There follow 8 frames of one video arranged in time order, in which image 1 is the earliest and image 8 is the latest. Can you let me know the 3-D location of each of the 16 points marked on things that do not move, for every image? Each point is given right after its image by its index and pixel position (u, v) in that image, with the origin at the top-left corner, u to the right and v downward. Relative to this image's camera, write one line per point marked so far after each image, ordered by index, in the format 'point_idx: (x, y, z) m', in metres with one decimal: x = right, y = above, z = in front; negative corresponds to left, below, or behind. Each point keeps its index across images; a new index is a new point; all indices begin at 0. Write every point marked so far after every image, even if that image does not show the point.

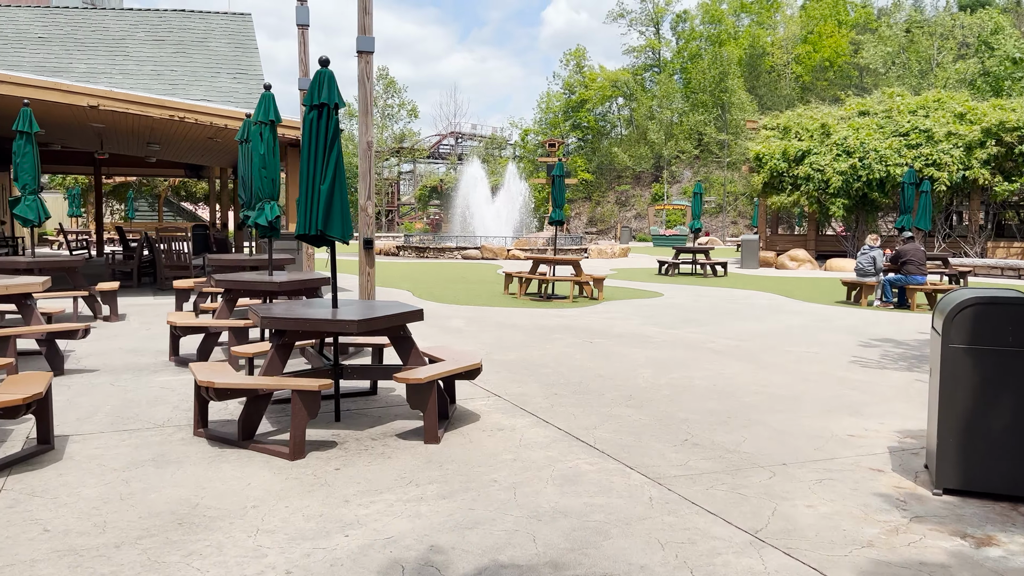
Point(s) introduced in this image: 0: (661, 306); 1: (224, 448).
0: (+2.1, -0.3, +11.8) m
1: (-1.5, -0.8, +4.3) m
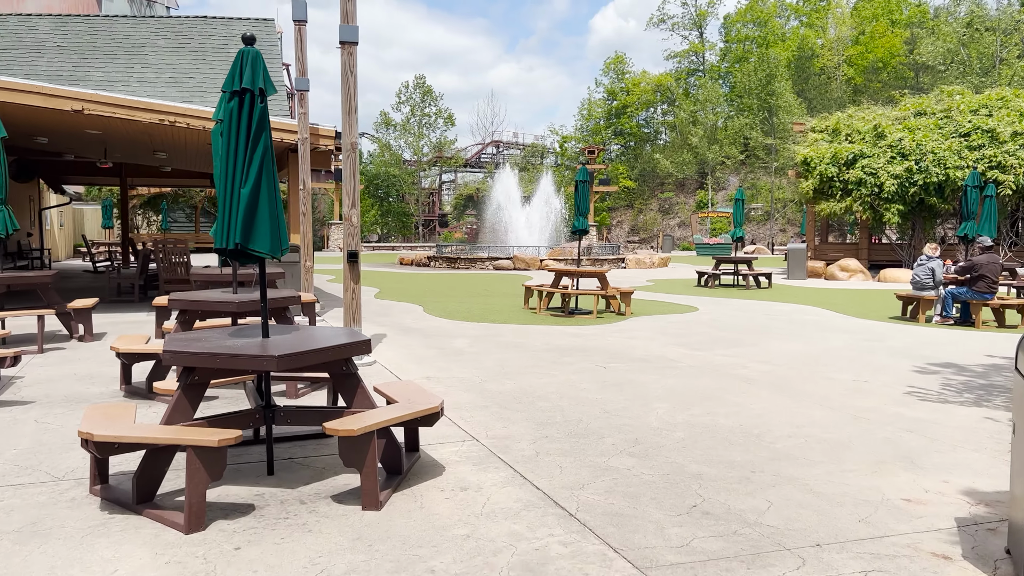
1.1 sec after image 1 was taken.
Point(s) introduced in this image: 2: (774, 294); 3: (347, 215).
0: (+2.4, -0.5, +10.7) m
1: (-1.7, -1.0, +3.5) m
2: (+5.4, -0.1, +17.1) m
3: (-1.4, +0.6, +6.9) m
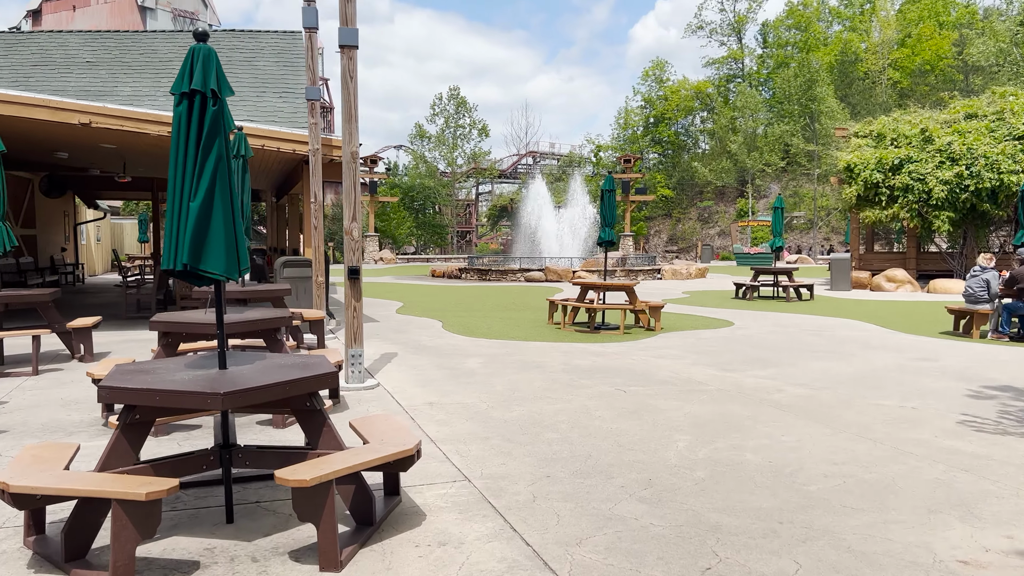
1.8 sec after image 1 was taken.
0: (+2.6, -0.6, +10.1) m
1: (-1.8, -1.1, +3.1) m
2: (+6.0, -0.4, +16.3) m
3: (-1.3, +0.5, +6.5) m
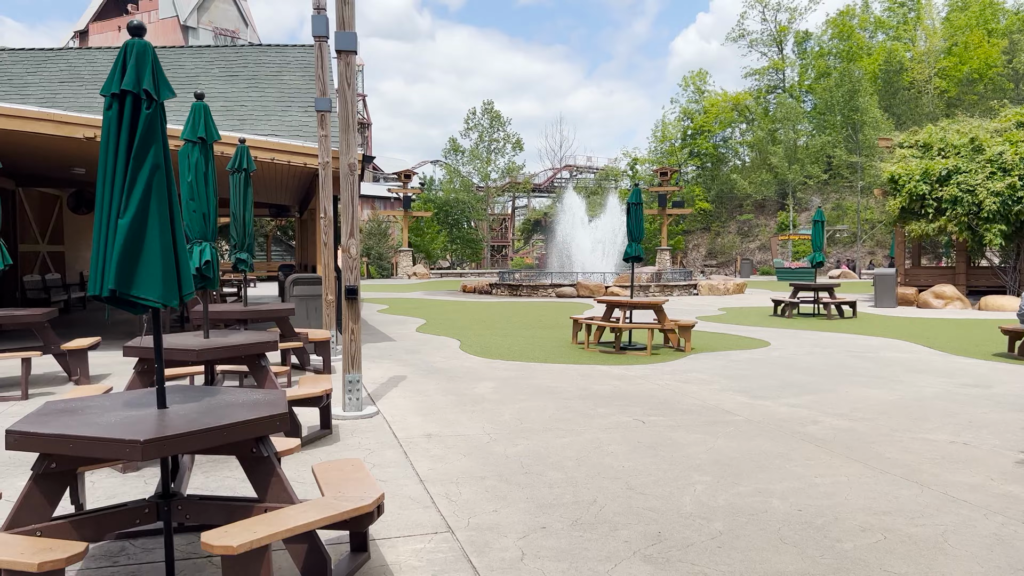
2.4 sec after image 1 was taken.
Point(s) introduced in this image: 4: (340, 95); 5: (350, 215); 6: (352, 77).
0: (+2.9, -0.9, +9.5) m
1: (-1.9, -1.2, +2.7) m
2: (+6.5, -0.7, +15.5) m
3: (-1.2, +0.3, +6.0) m
4: (-1.3, +1.4, +6.0) m
5: (-1.2, +0.5, +6.0) m
6: (-1.2, +1.5, +6.0) m
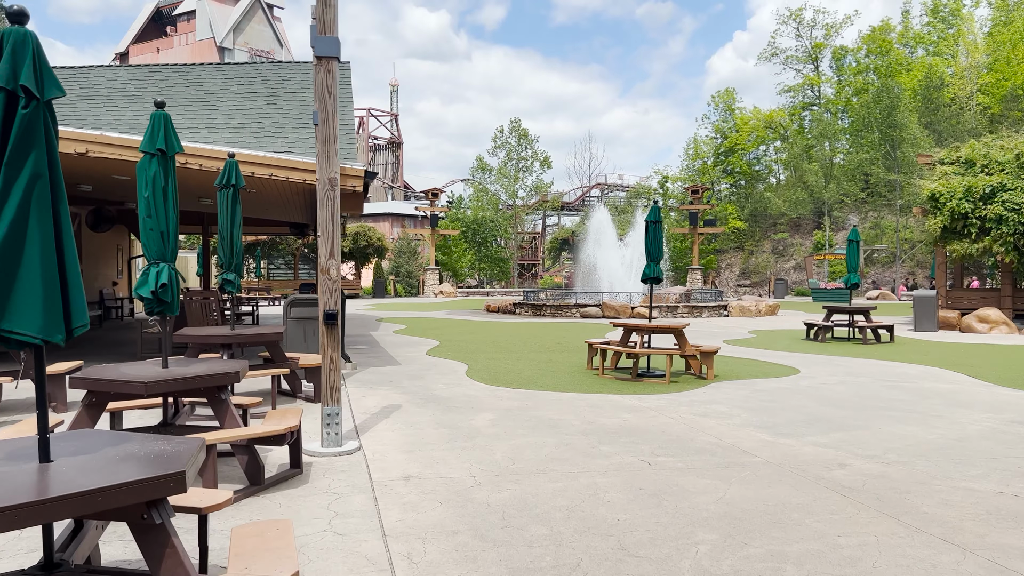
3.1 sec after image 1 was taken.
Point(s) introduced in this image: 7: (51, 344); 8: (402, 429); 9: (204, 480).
0: (+3.0, -1.1, +8.8) m
1: (-2.1, -1.2, +2.2) m
2: (+6.9, -1.1, +14.7) m
3: (-1.3, +0.1, +5.6) m
4: (-1.3, +1.2, +5.6) m
5: (-1.2, +0.4, +5.6) m
6: (-1.2, +1.4, +5.5) m
7: (-1.4, -0.2, +2.5) m
8: (-0.8, -1.1, +6.3) m
9: (-1.6, -1.0, +4.3) m
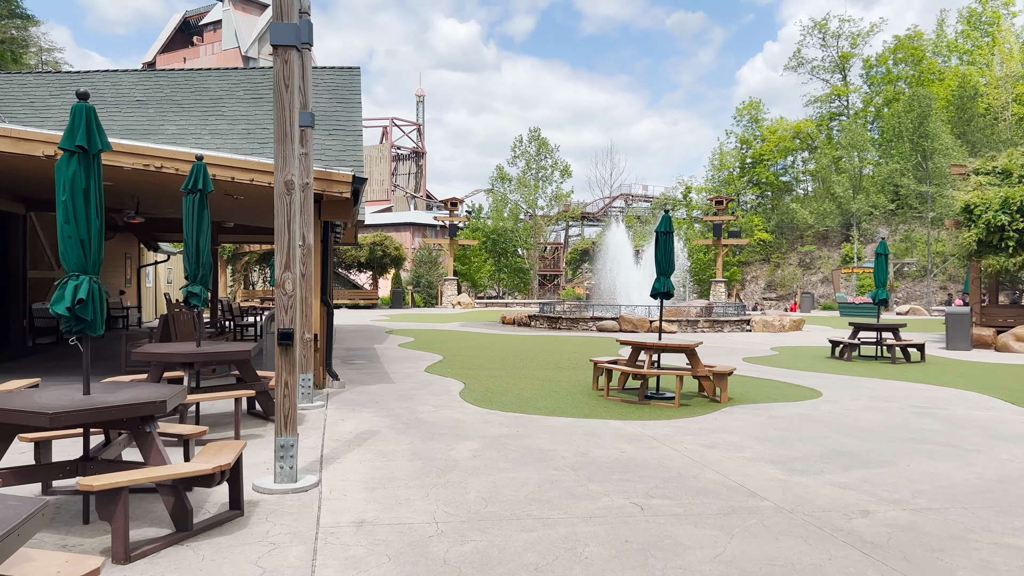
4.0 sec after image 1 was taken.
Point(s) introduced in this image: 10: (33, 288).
0: (+2.9, -1.3, +8.1) m
1: (-2.3, -1.3, +1.6) m
2: (+7.0, -1.4, +13.8) m
3: (-1.4, 0.0, +5.0) m
4: (-1.4, +1.1, +5.0) m
5: (-1.4, +0.3, +5.0) m
6: (-1.3, +1.3, +5.0) m
7: (-1.7, -0.2, +2.0) m
8: (-1.0, -1.2, +5.7) m
9: (-1.8, -1.1, +3.7) m
10: (-8.6, 0.0, +14.7) m
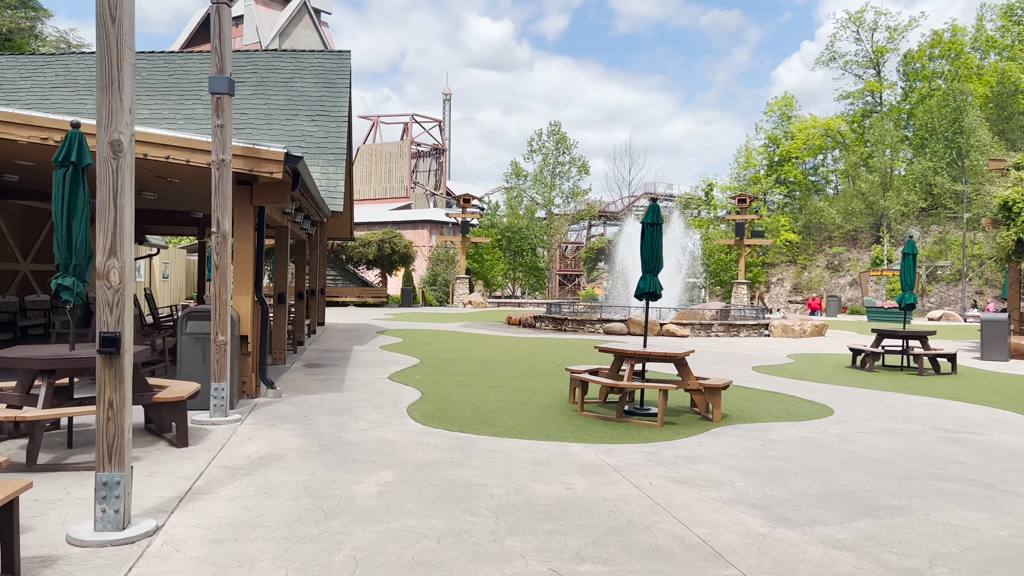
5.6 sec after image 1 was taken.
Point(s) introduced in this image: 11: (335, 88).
0: (+2.5, -1.3, +6.8) m
1: (-3.0, -1.2, +0.5) m
2: (+6.8, -1.4, +12.4) m
3: (-1.9, +0.1, +3.9) m
4: (-1.9, +1.2, +3.9) m
5: (-1.9, +0.3, +3.9) m
6: (-1.8, +1.3, +3.9) m
7: (-2.3, -0.2, +0.9) m
8: (-1.5, -1.2, +4.6) m
9: (-2.4, -1.0, +2.6) m
10: (-8.8, +0.1, +13.8) m
11: (-3.5, +4.0, +16.2) m
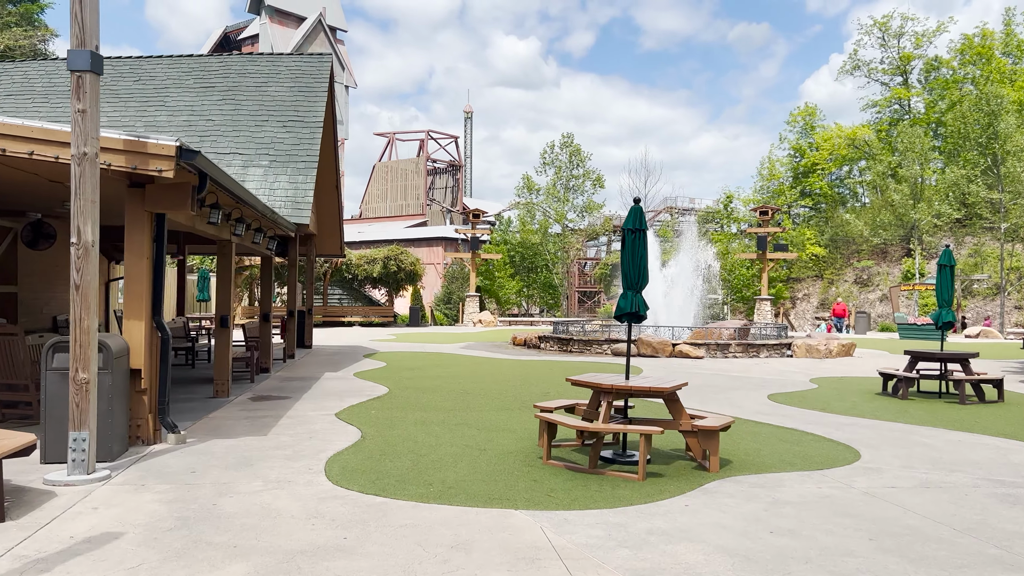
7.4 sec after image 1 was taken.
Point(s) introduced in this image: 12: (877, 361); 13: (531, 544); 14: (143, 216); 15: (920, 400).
0: (+2.1, -1.4, +5.3) m
1: (-3.6, -1.3, -0.8) m
2: (+6.5, -1.6, +10.8) m
3: (-2.4, 0.0, +2.6) m
4: (-2.5, +1.1, +2.6) m
5: (-2.4, +0.2, +2.5) m
6: (-2.4, +1.2, +2.6) m
7: (-2.9, -0.2, -0.5) m
8: (-2.0, -1.3, +3.2) m
9: (-2.9, -1.1, +1.3) m
10: (-9.0, -0.2, +12.7) m
11: (-3.7, +3.6, +15.0) m
12: (+8.3, -1.7, +18.7) m
13: (+0.1, -1.3, +4.4) m
14: (-2.9, +0.6, +6.4) m
15: (+6.0, -1.6, +12.0) m
